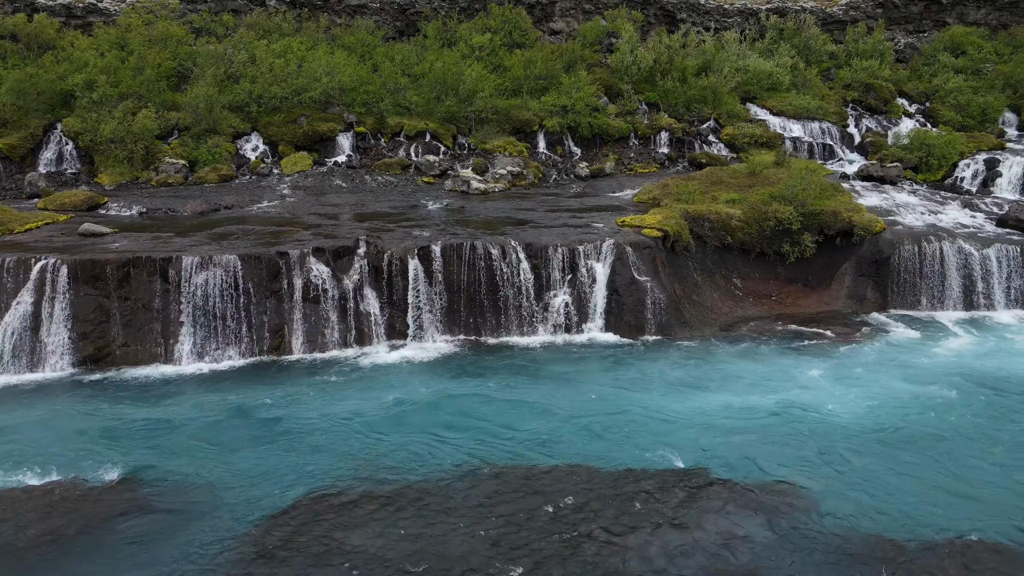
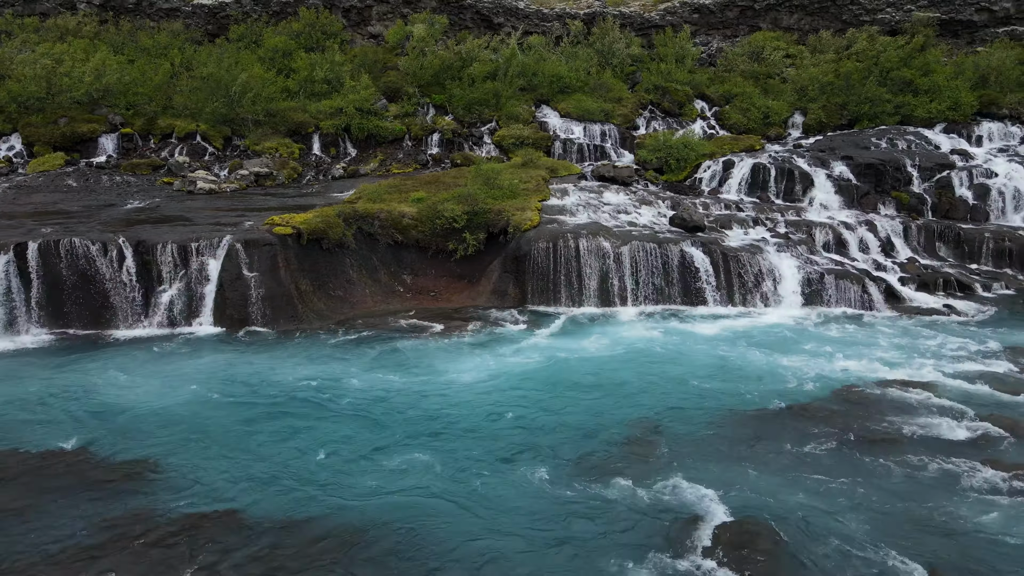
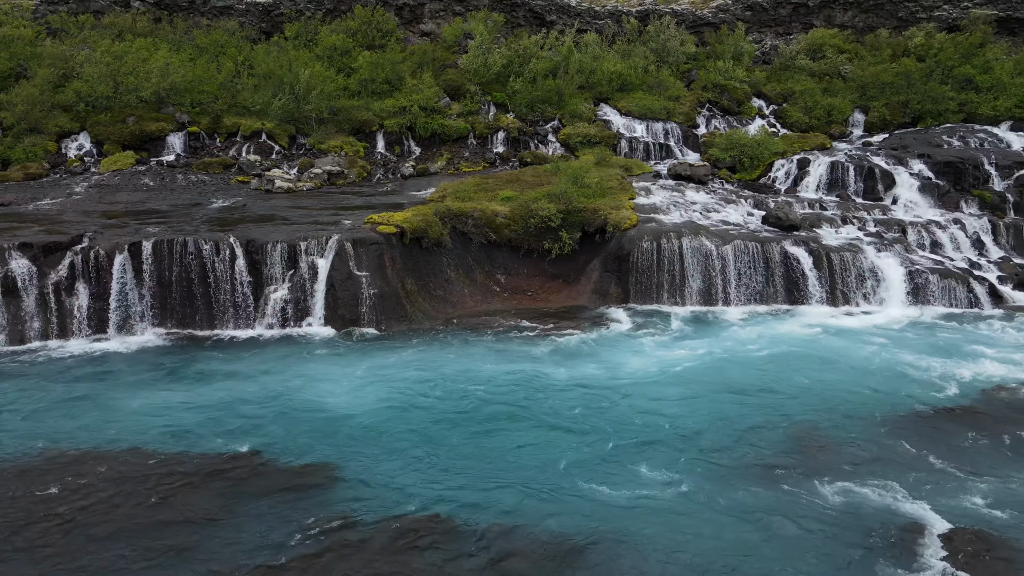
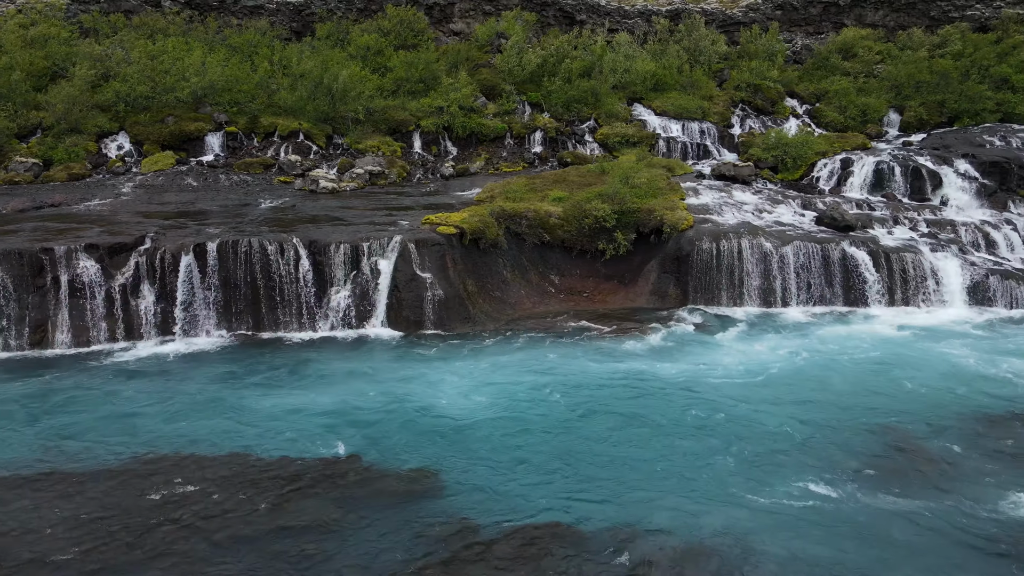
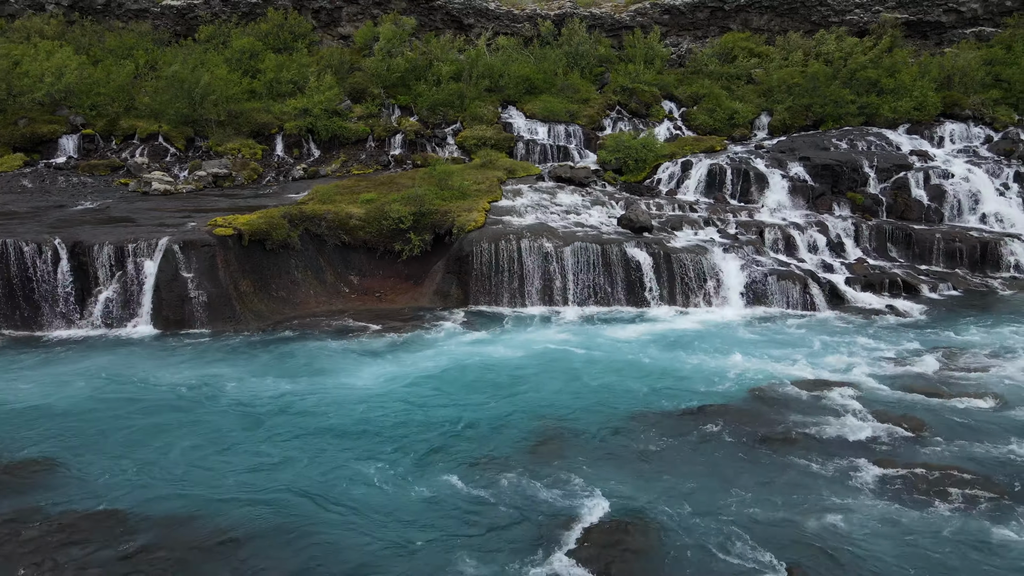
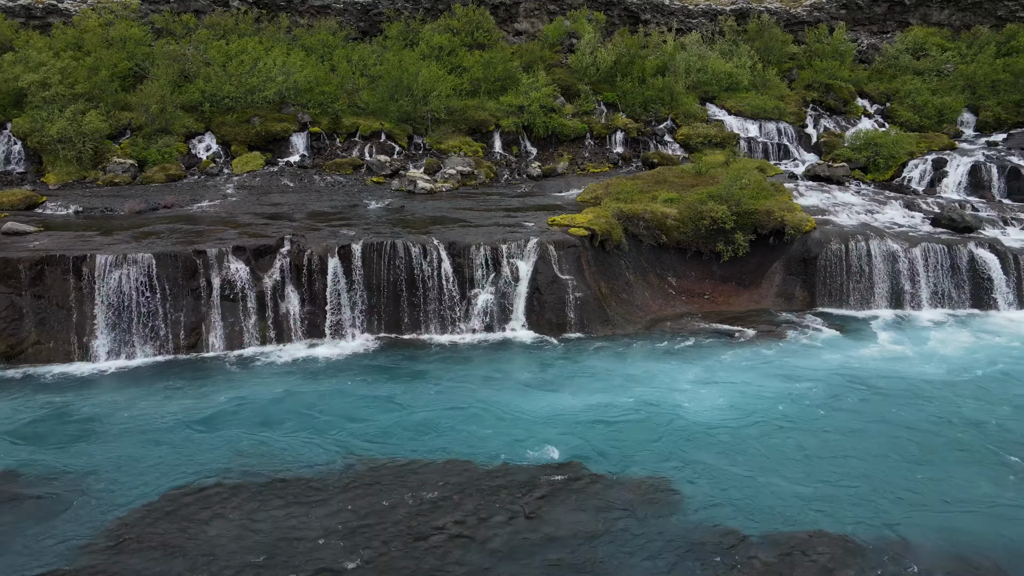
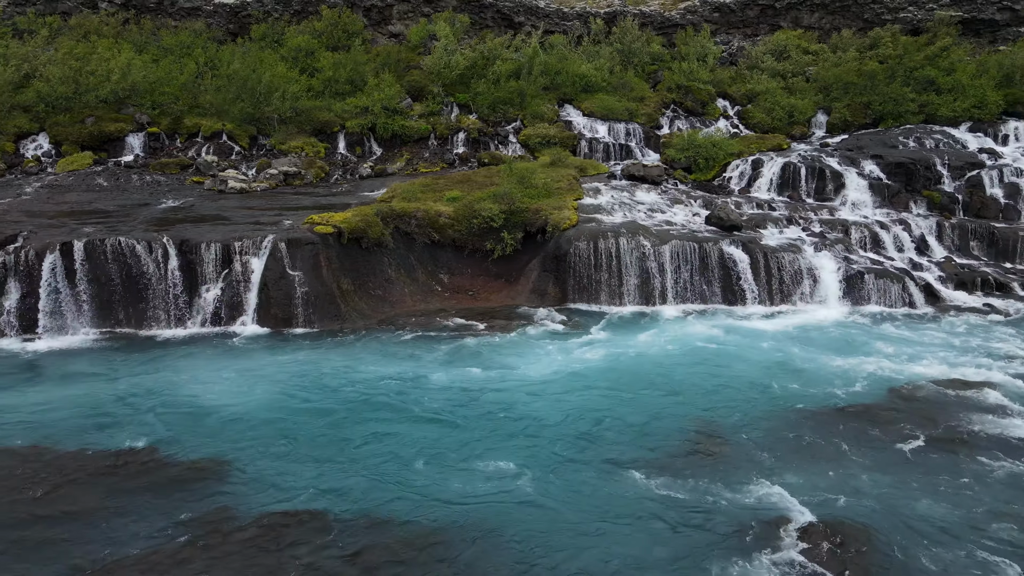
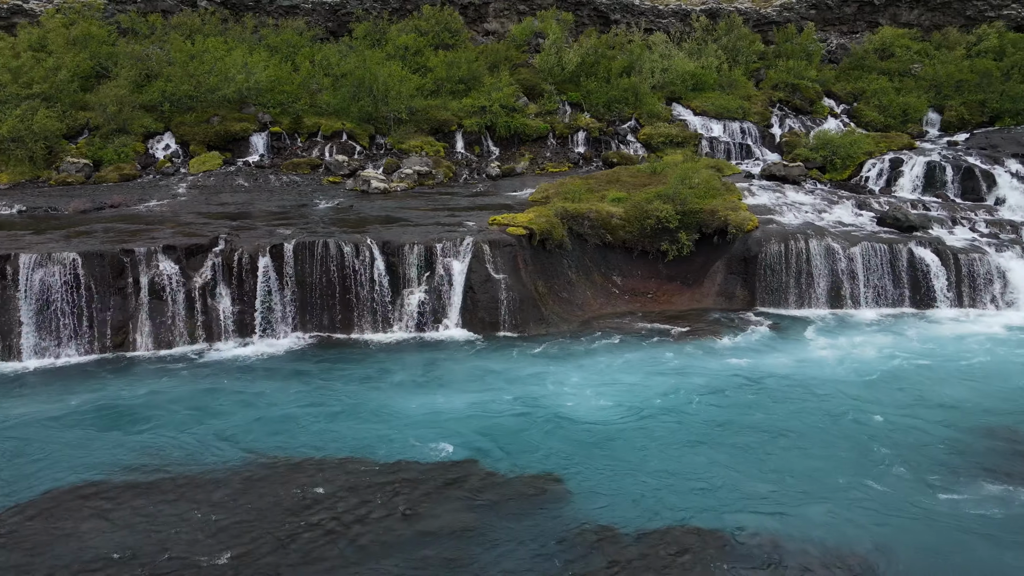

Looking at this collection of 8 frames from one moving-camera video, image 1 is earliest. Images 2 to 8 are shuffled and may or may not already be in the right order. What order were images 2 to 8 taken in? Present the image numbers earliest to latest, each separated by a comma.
6, 8, 4, 3, 7, 2, 5
